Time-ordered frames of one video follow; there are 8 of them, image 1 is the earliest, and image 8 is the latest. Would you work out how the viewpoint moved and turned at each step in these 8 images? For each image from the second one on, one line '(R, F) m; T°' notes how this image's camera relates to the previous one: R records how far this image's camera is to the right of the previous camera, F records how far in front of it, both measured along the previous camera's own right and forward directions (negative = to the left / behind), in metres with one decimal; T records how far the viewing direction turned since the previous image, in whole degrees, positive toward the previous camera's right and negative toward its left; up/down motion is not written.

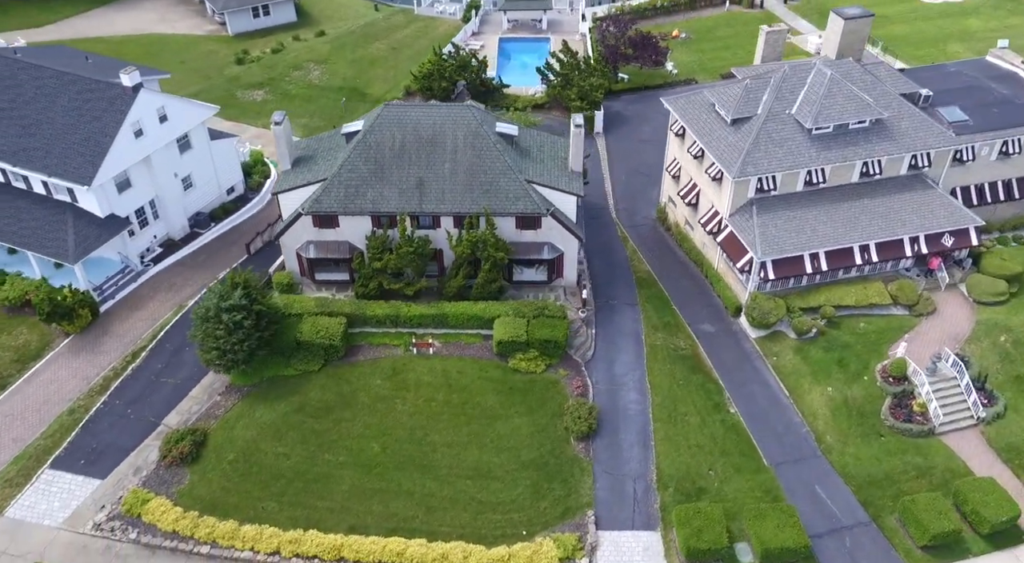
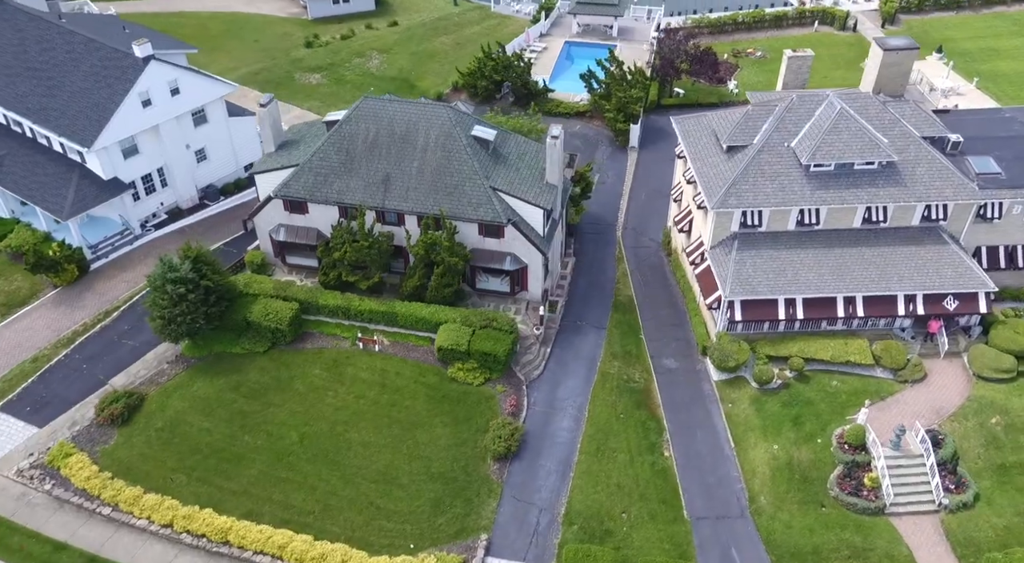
(+9.9, +2.2) m; -8°
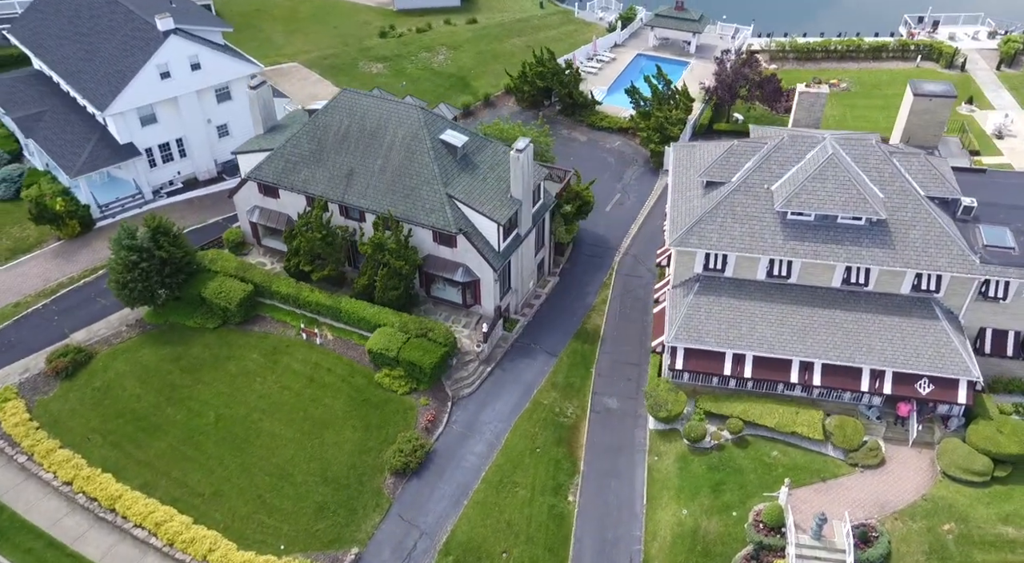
(+10.7, +2.8) m; -9°
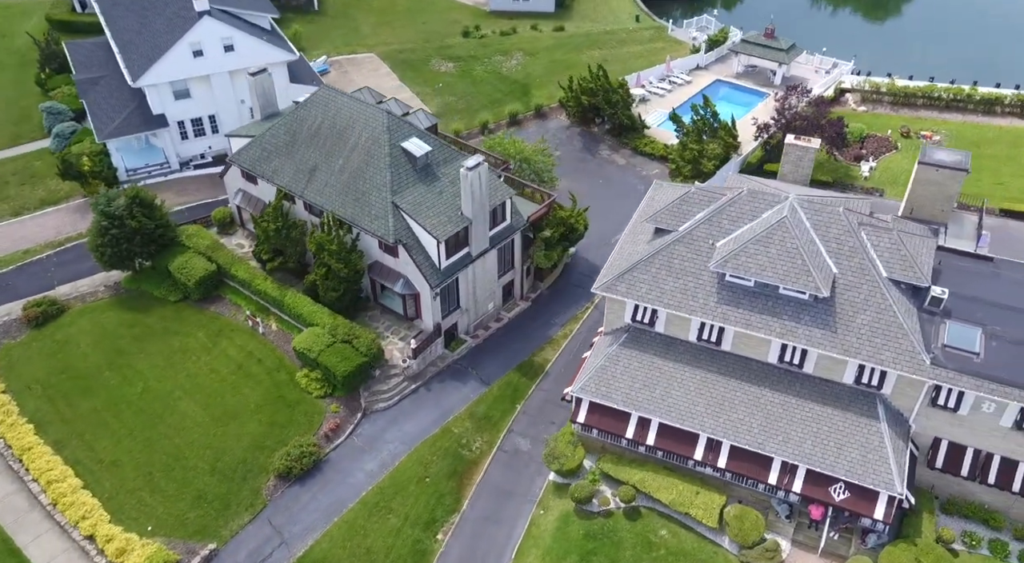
(+11.8, +2.9) m; -10°
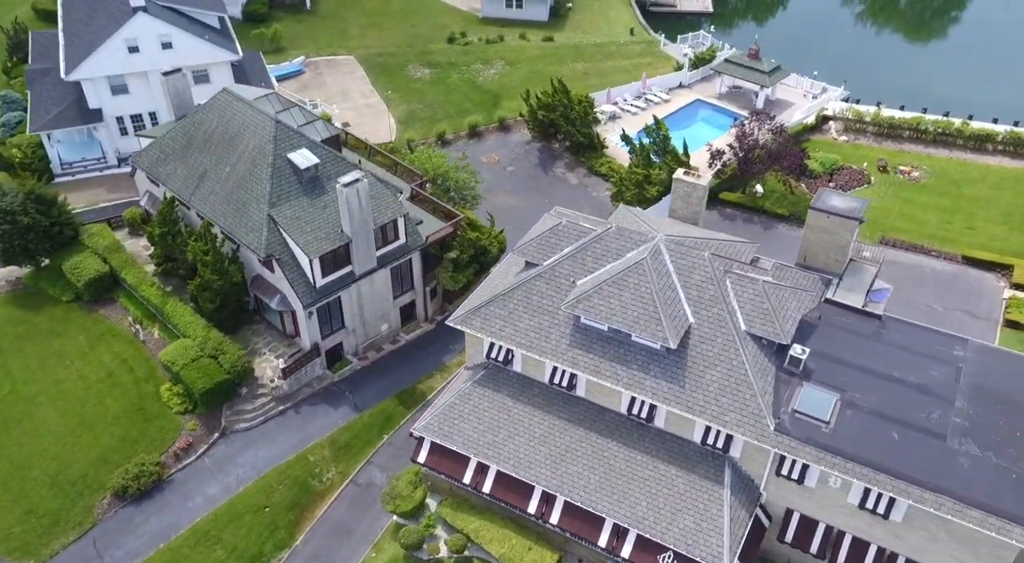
(+9.7, +2.6) m; -3°
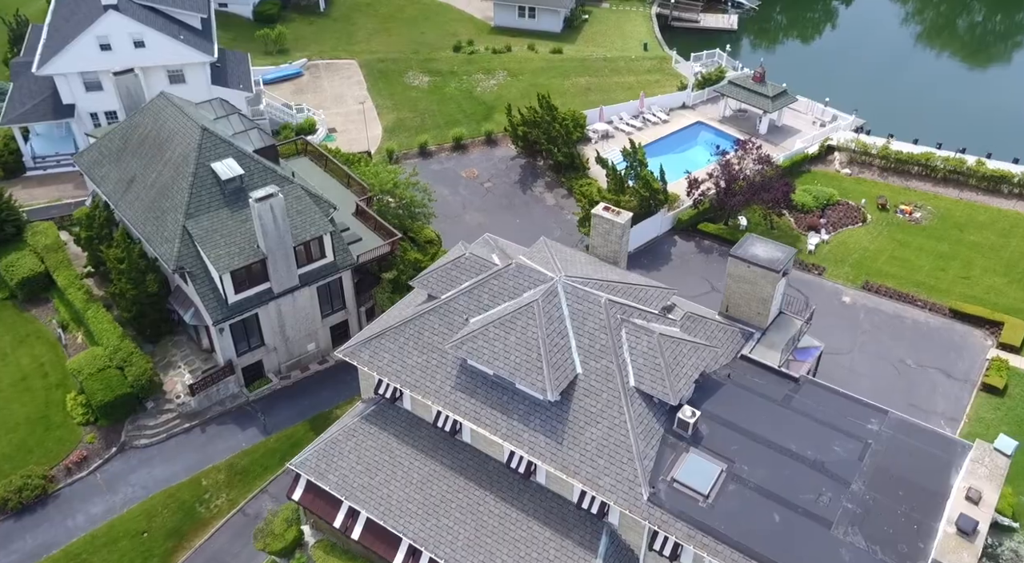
(+7.3, +2.7) m; -4°
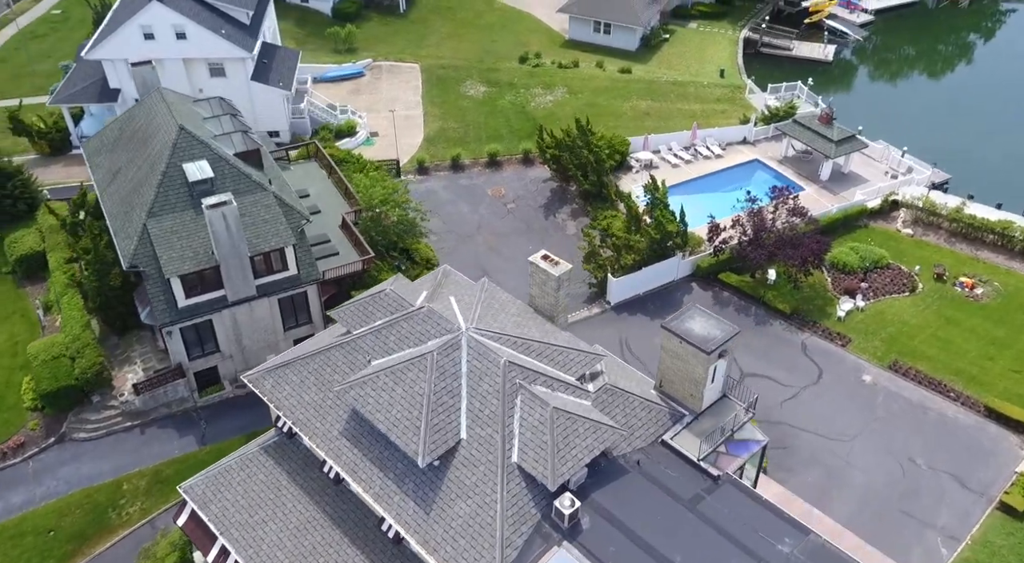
(+8.2, +3.5) m; -8°
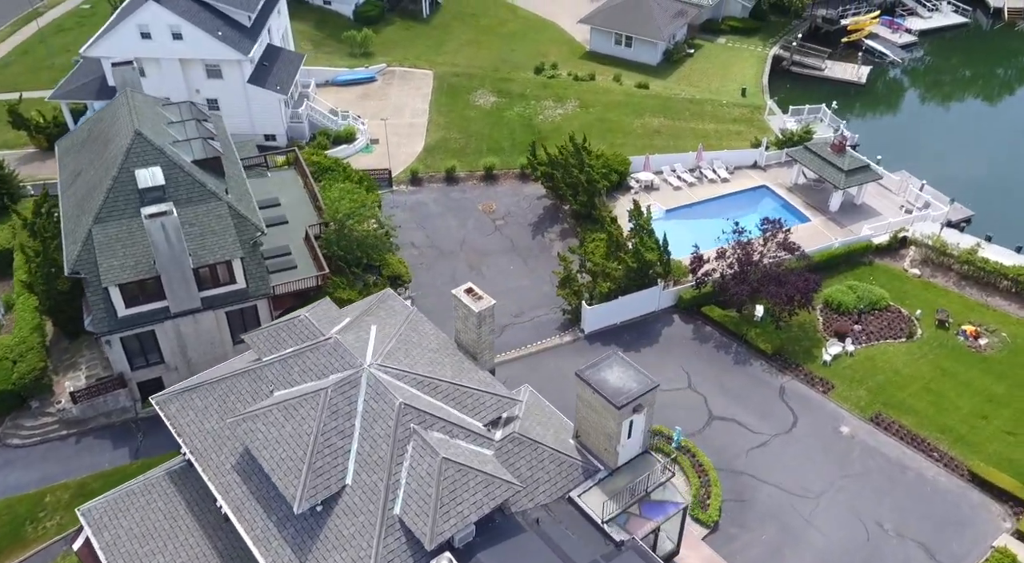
(+5.3, +2.2) m; -3°
